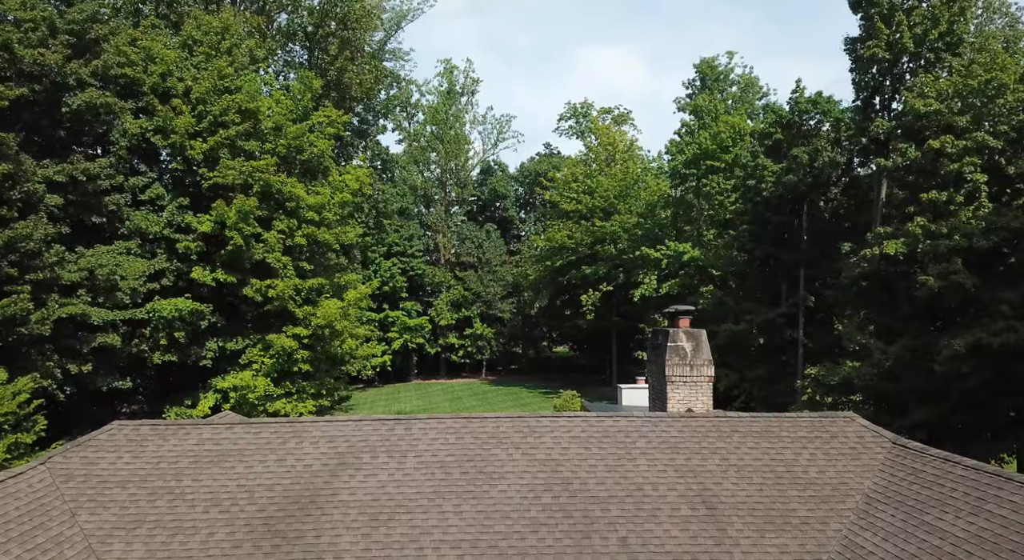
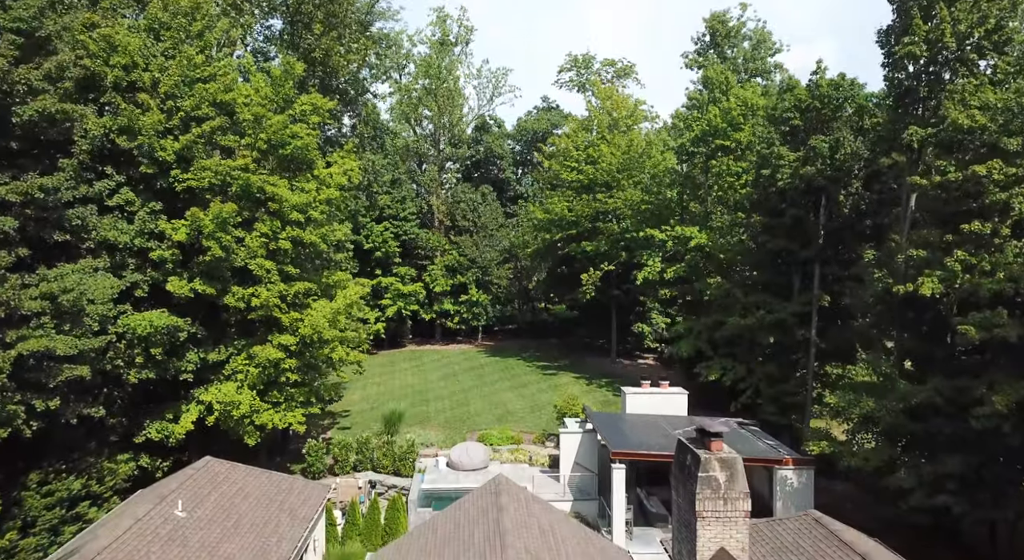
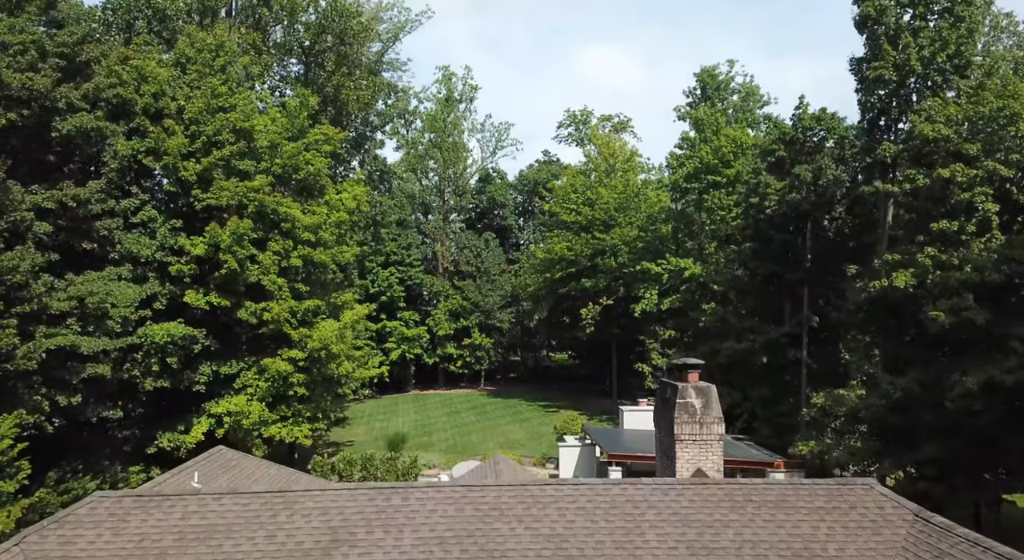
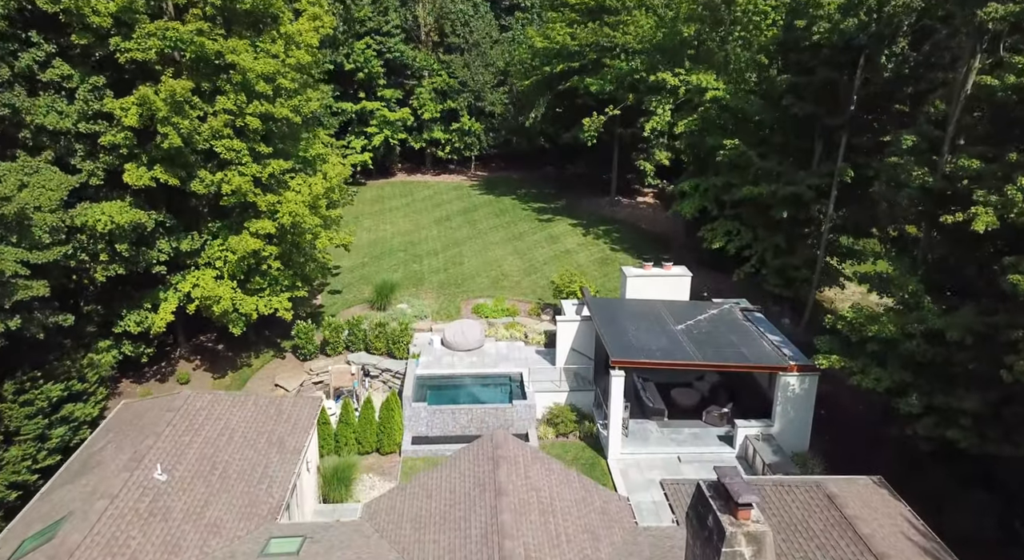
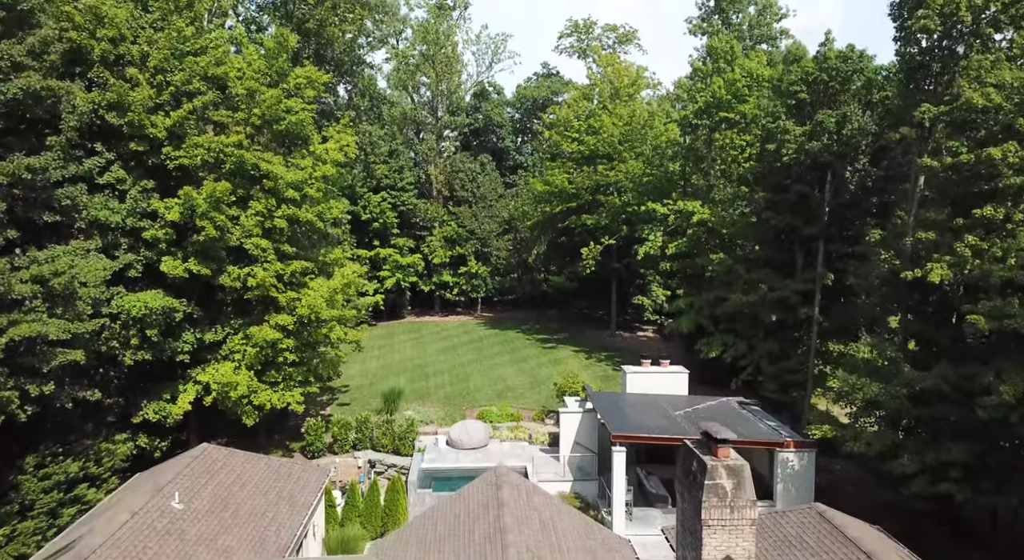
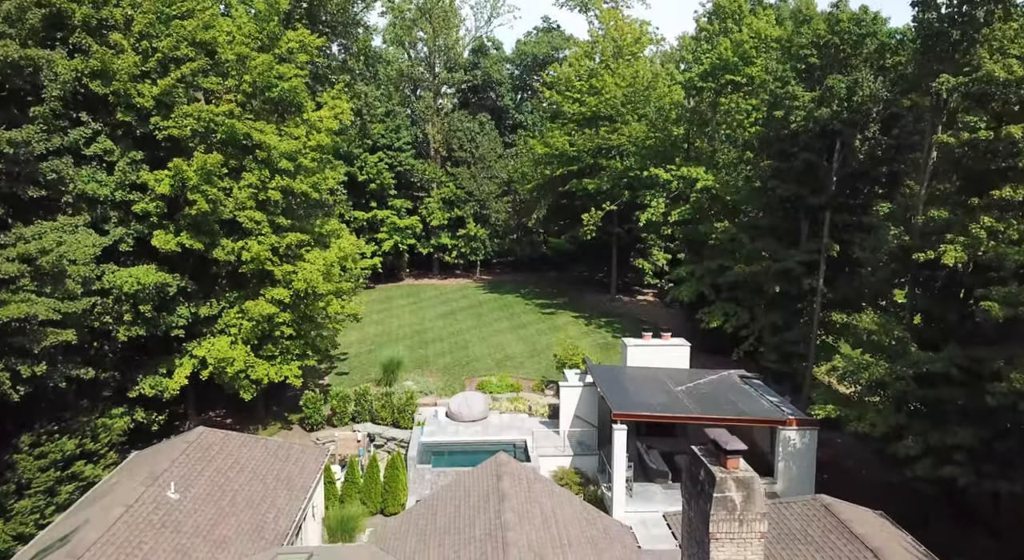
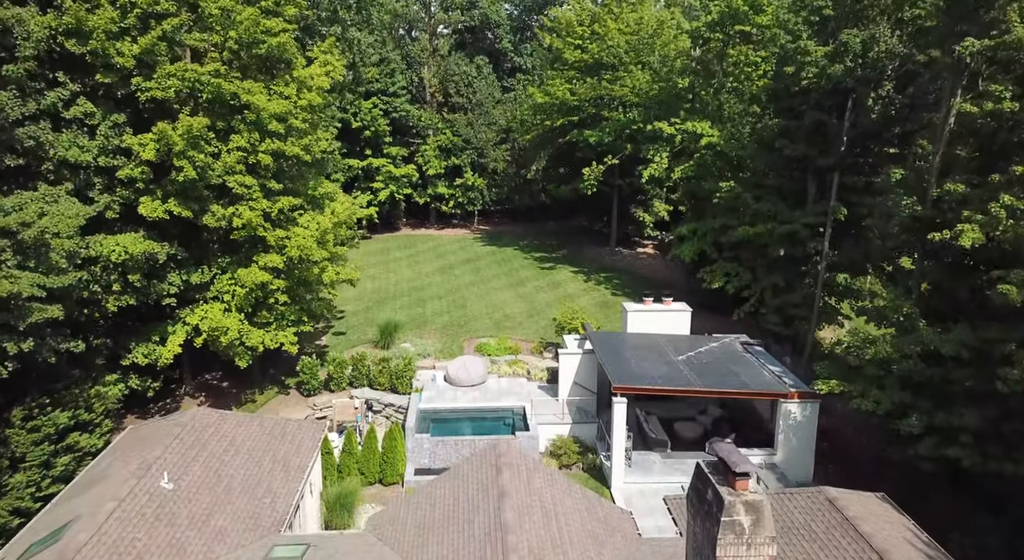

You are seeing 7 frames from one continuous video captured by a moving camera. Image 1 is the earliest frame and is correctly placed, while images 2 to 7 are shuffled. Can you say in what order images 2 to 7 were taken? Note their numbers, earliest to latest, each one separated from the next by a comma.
3, 2, 5, 6, 7, 4
